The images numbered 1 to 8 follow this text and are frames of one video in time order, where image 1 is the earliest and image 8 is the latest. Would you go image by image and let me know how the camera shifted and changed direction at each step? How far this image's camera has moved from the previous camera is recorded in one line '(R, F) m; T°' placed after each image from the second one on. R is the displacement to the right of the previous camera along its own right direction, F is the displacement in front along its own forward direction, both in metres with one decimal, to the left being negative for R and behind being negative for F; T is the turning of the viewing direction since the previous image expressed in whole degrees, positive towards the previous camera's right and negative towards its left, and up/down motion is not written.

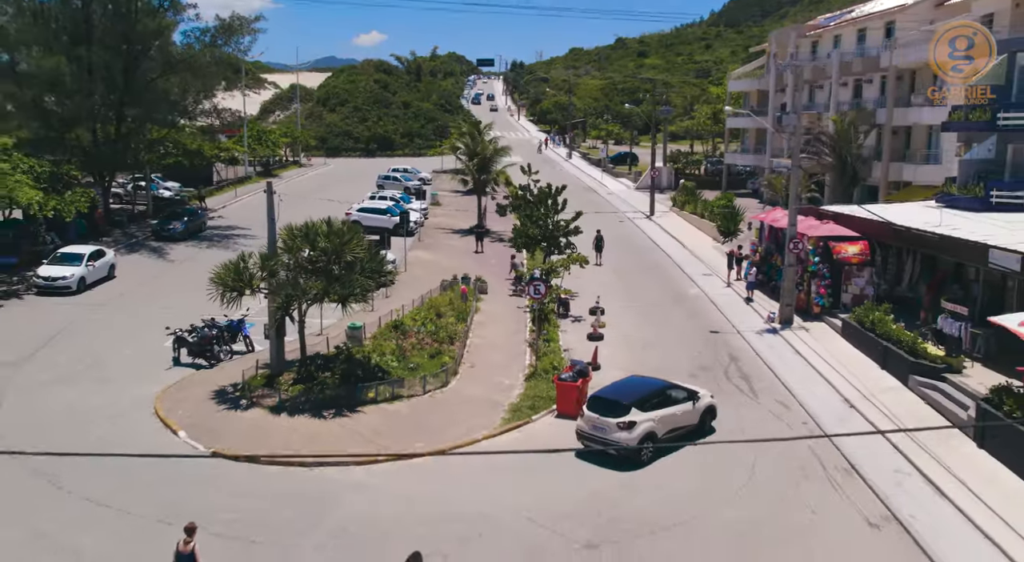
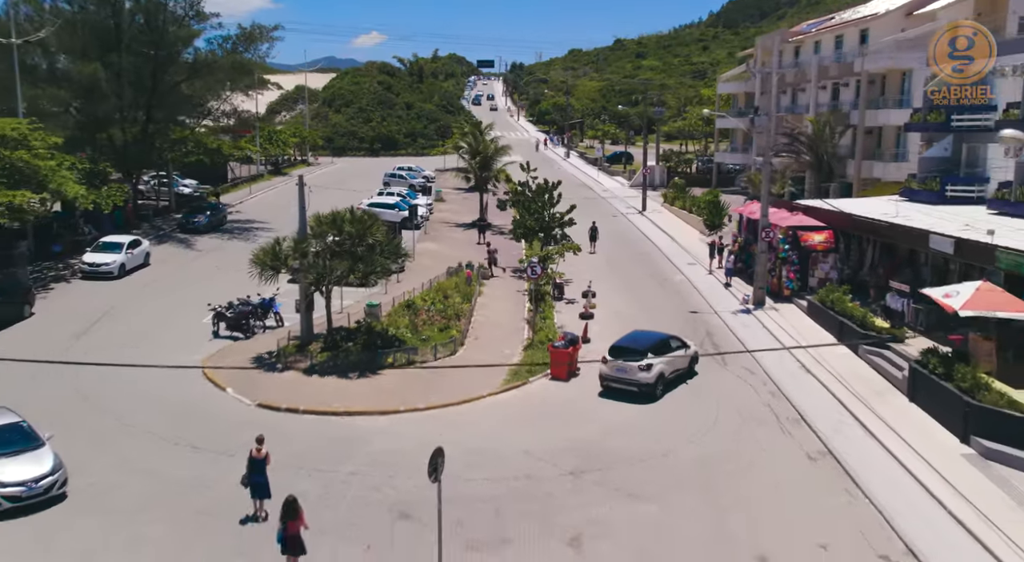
(0.0, -2.7) m; 0°
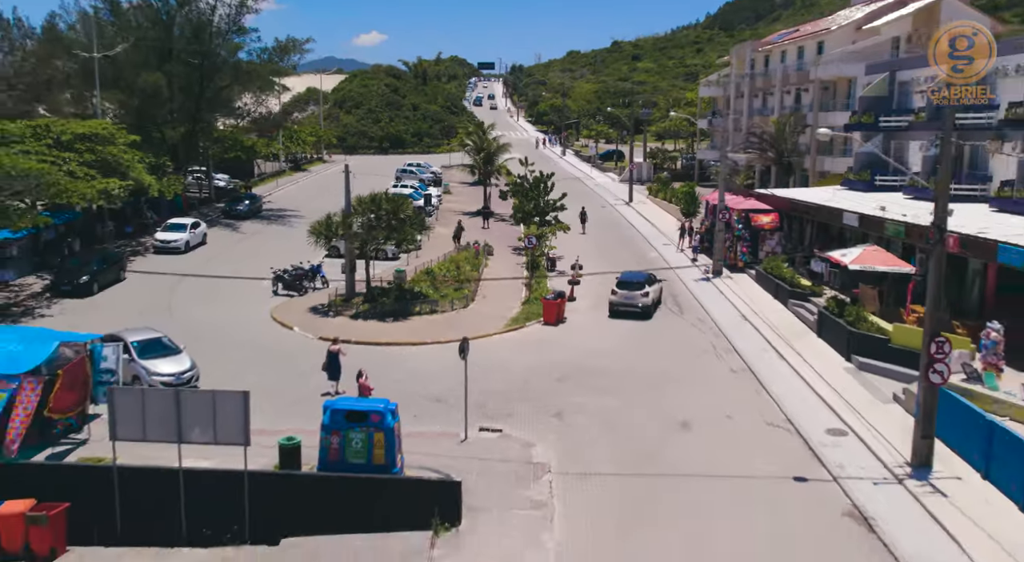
(0.0, -5.7) m; 0°
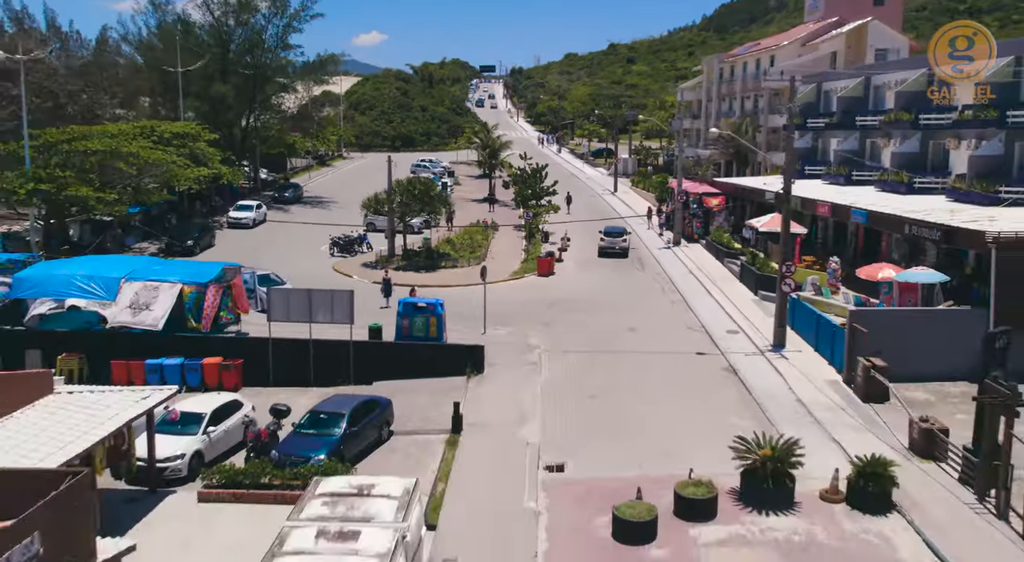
(-0.1, -8.6) m; 0°
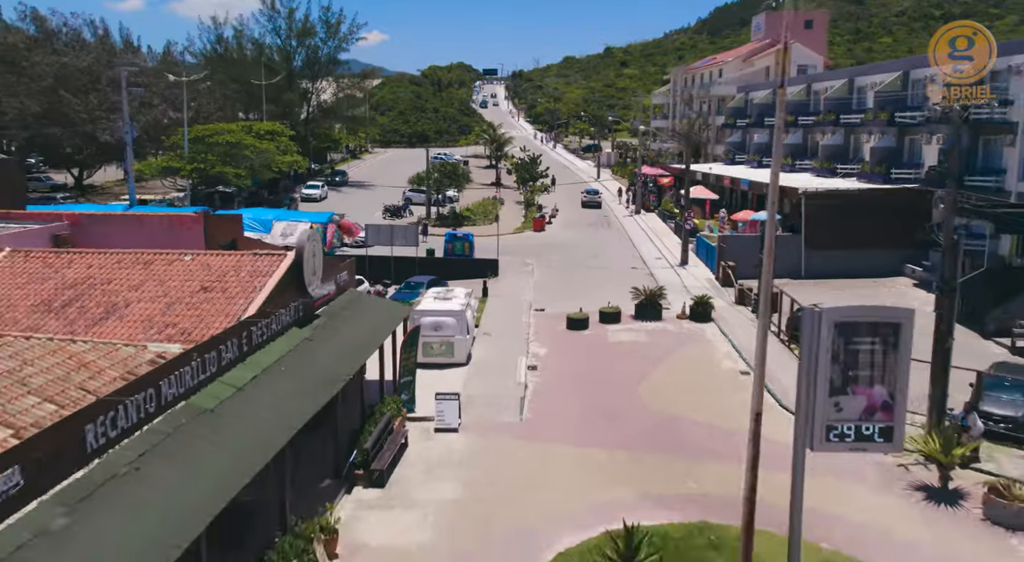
(-0.1, -14.0) m; 0°
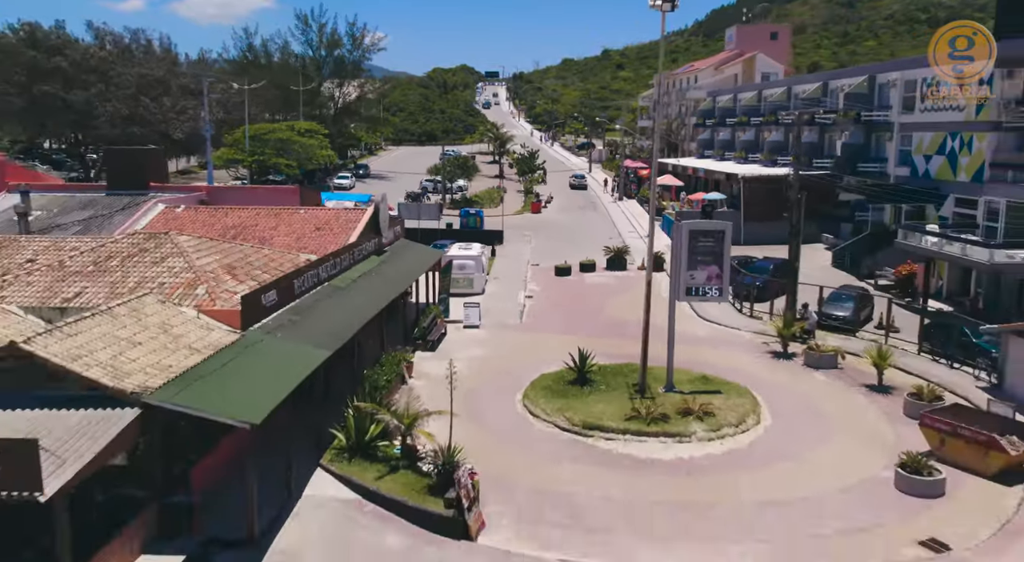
(-0.1, -9.6) m; 0°
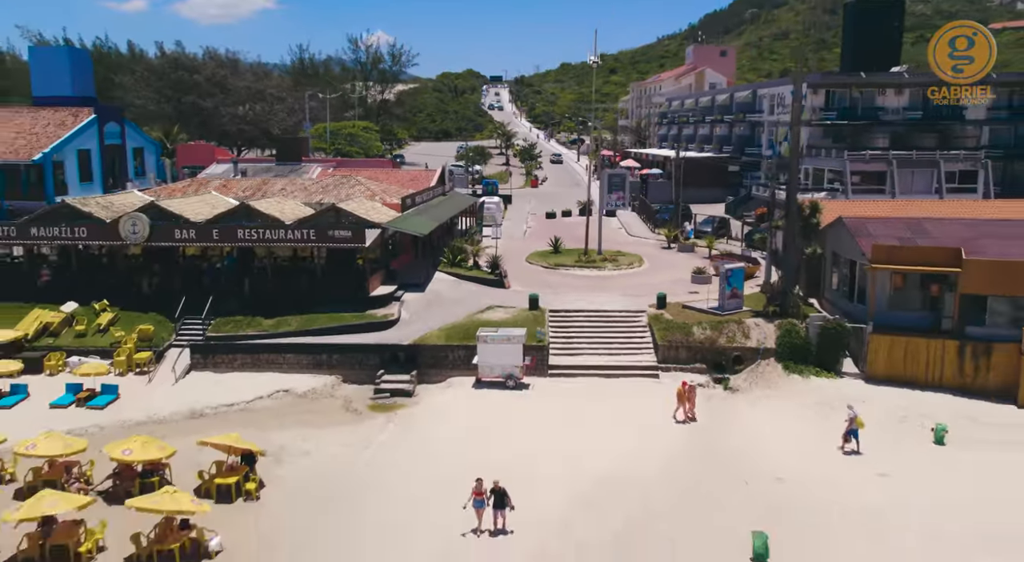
(-0.4, -21.3) m; 0°
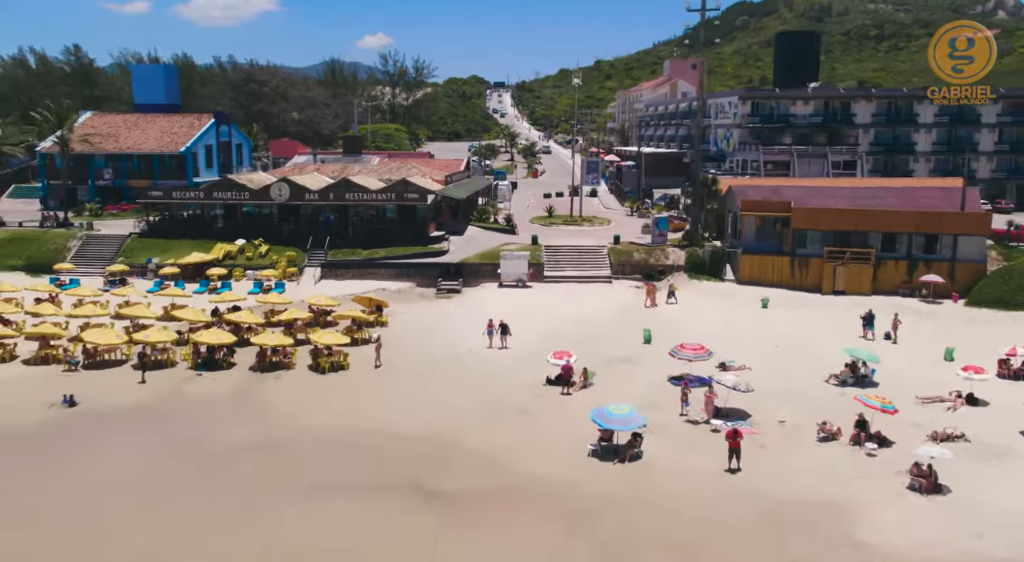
(-0.5, -18.1) m; 0°
